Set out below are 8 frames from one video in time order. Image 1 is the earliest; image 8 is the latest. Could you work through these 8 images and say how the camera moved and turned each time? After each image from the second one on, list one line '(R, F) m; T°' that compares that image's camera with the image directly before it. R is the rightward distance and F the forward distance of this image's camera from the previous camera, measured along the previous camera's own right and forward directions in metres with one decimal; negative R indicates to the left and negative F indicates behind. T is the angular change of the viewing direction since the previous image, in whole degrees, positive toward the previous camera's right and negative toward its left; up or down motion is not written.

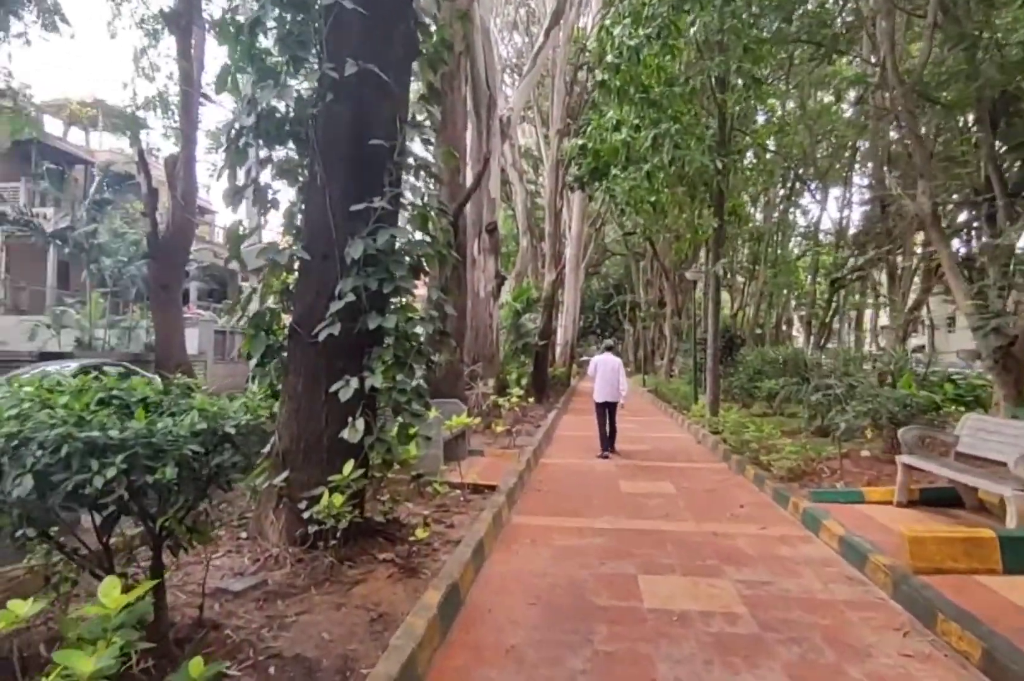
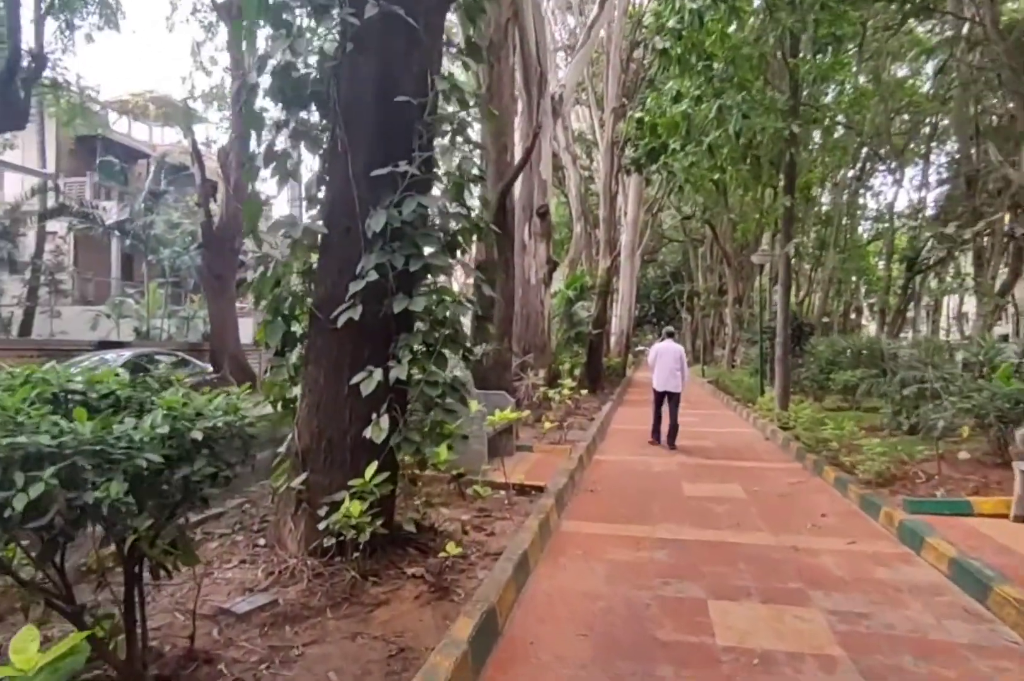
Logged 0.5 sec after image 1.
(0.0, +0.5) m; -5°
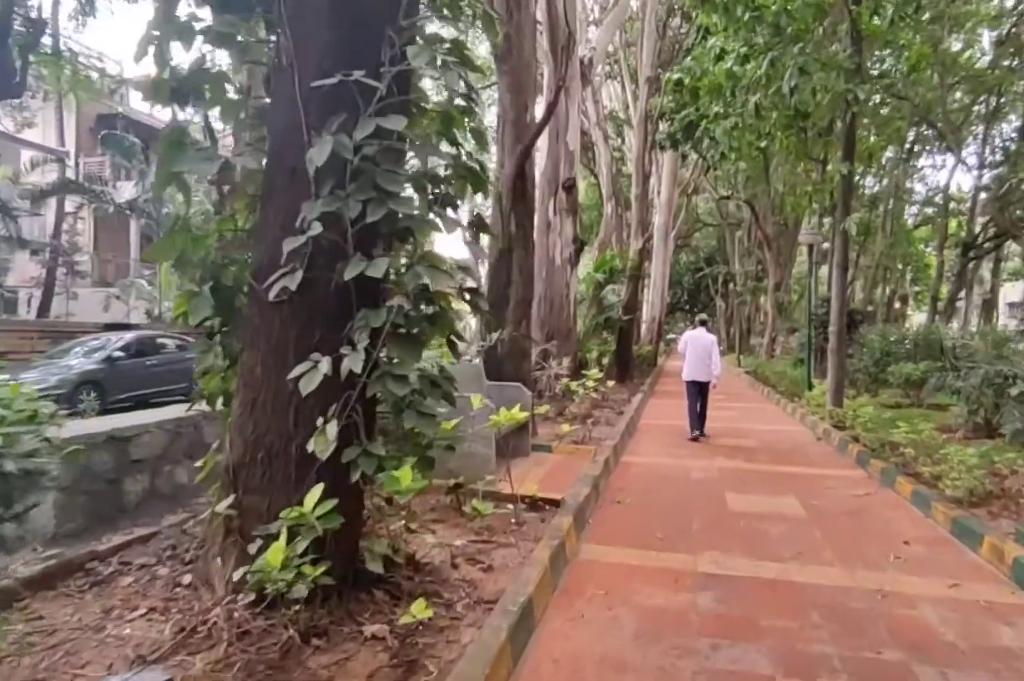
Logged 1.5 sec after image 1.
(+0.1, +0.9) m; -3°
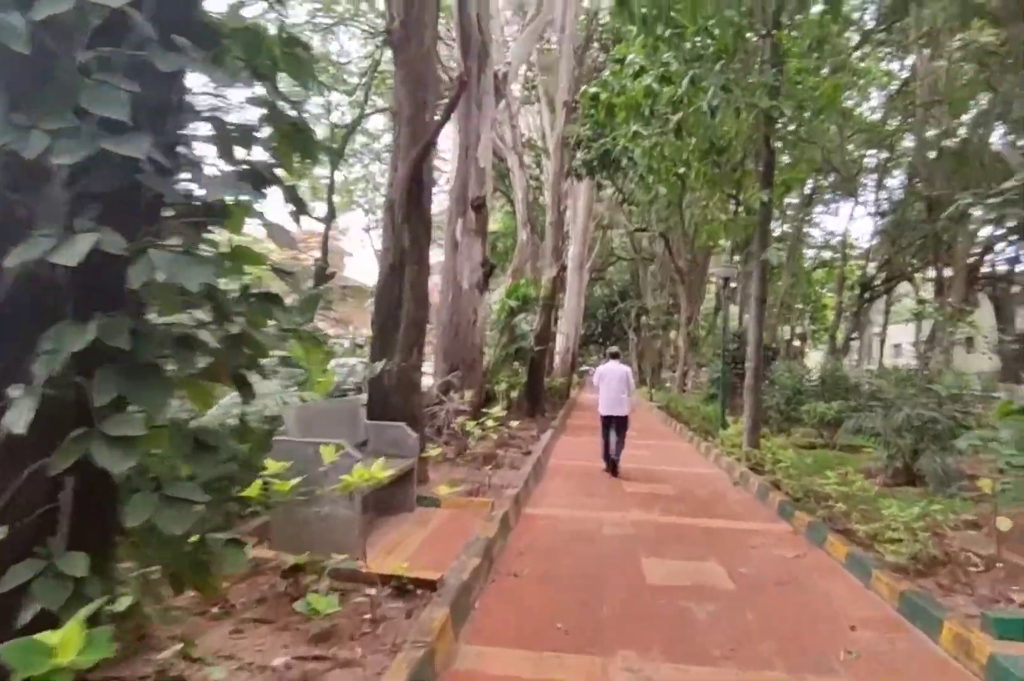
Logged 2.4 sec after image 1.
(+0.2, +0.9) m; +7°
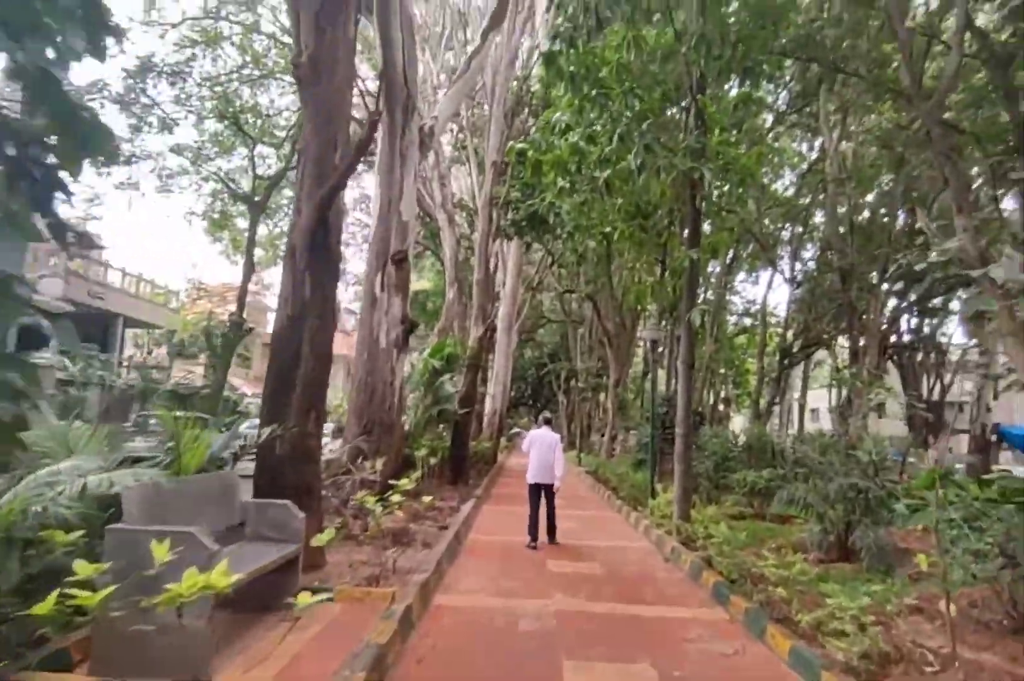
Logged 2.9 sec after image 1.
(+0.2, +0.5) m; +6°
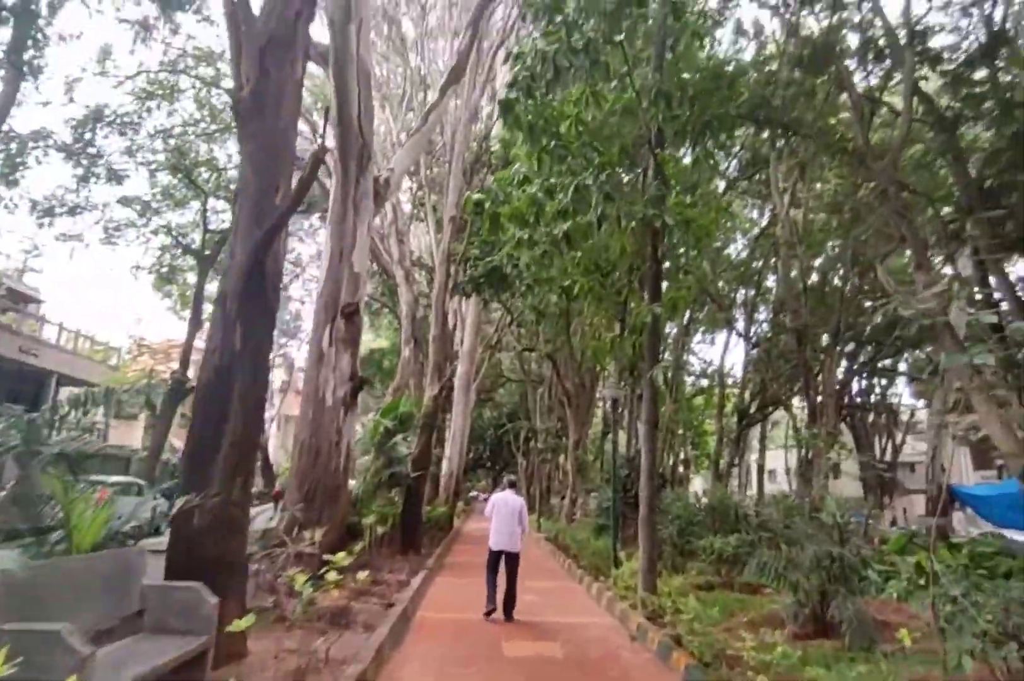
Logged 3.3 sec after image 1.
(0.0, +0.4) m; +4°
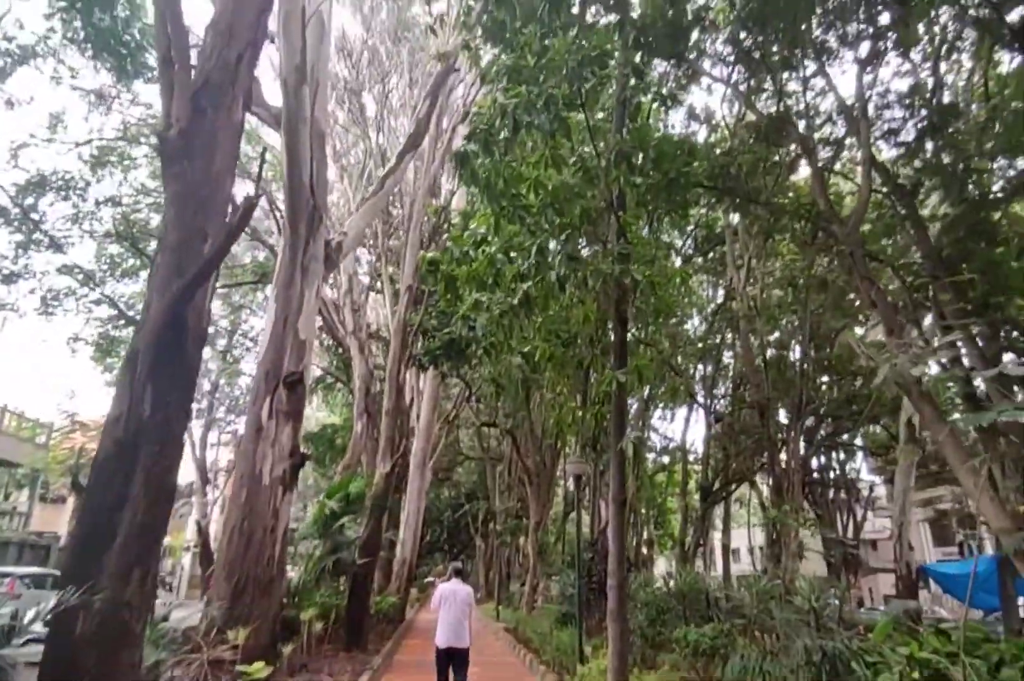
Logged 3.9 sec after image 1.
(0.0, +0.5) m; +3°
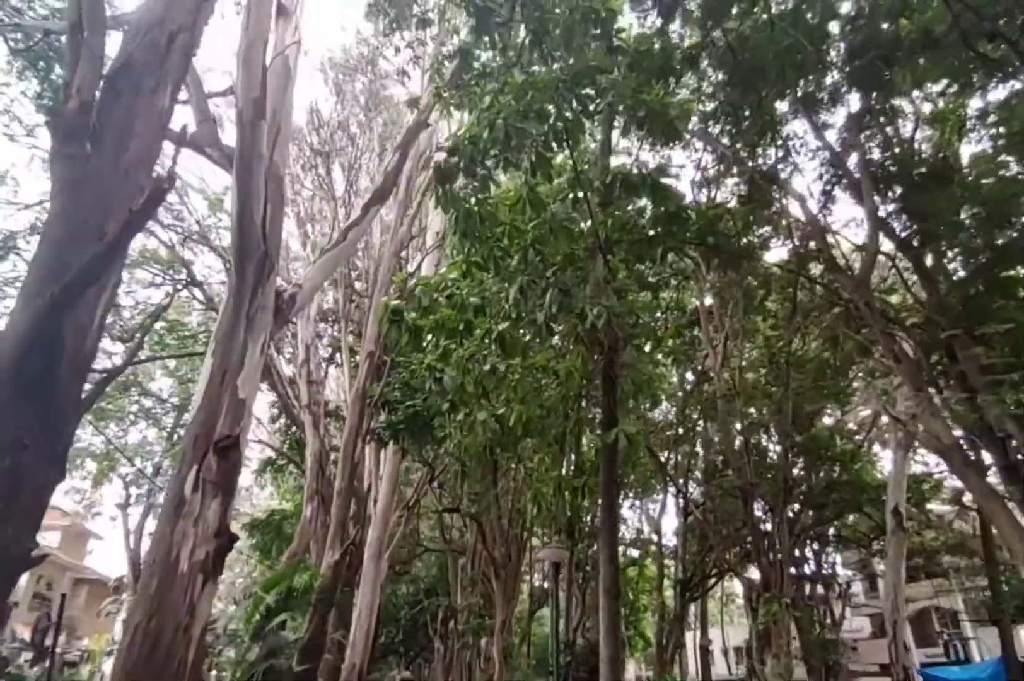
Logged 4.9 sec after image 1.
(-0.1, +1.0) m; +3°
